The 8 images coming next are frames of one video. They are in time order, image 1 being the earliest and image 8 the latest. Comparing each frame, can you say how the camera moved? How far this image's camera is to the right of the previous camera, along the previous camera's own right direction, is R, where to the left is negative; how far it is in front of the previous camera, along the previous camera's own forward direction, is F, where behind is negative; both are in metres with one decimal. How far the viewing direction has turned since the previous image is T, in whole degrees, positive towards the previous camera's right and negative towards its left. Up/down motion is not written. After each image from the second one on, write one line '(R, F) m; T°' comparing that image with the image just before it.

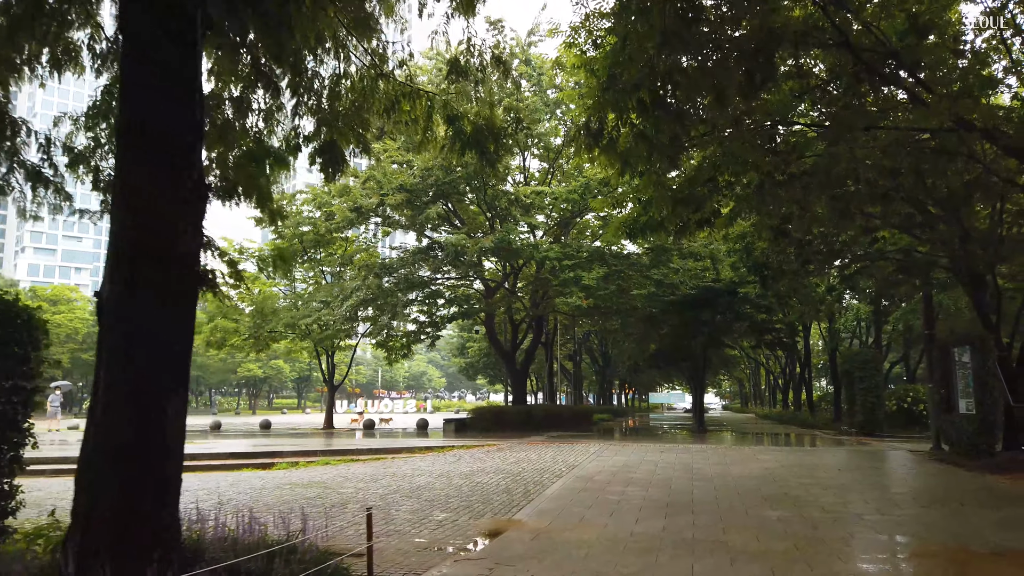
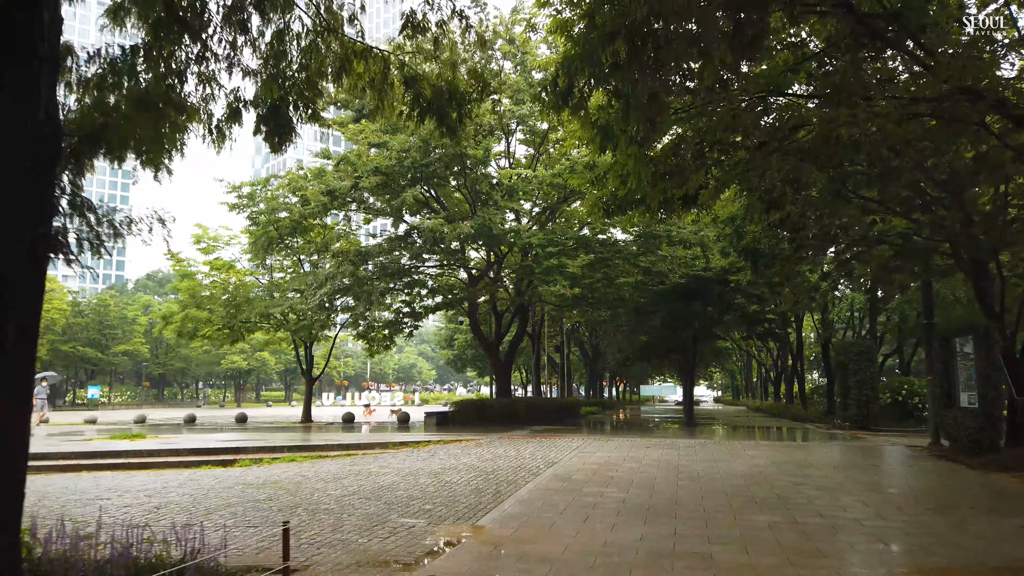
(+0.3, +0.9) m; +1°
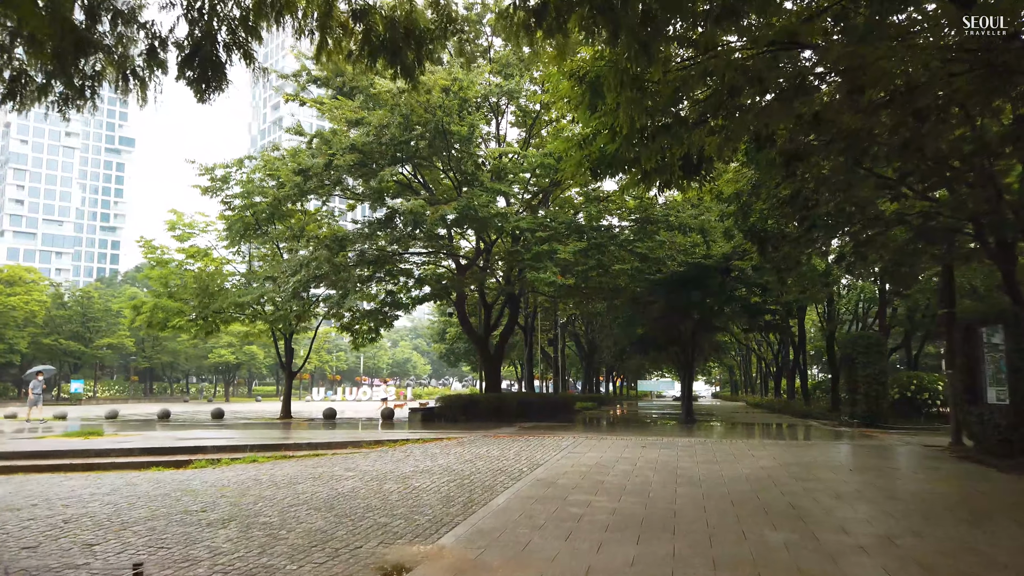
(+0.3, +1.3) m; 0°
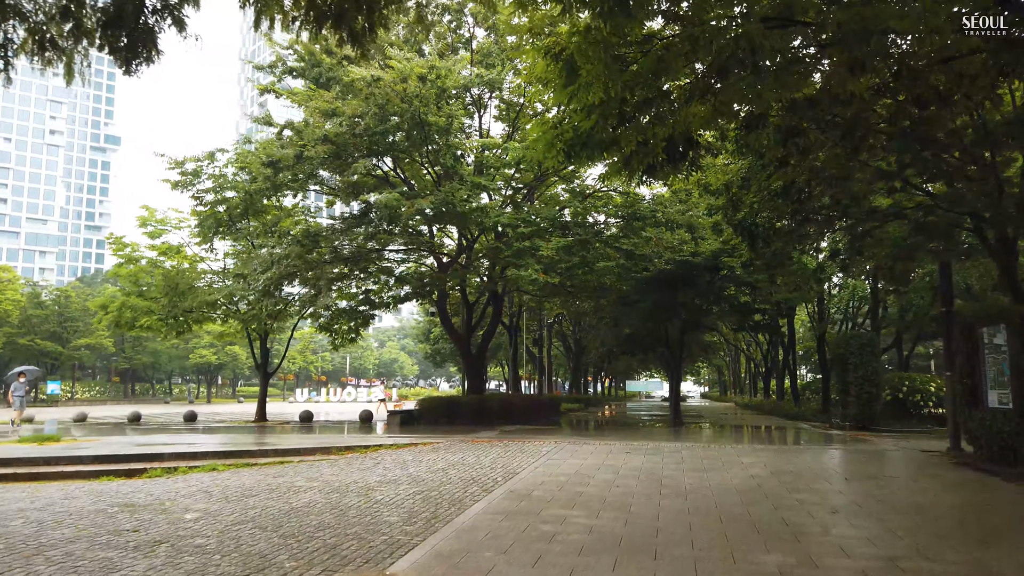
(+0.2, +0.8) m; +1°
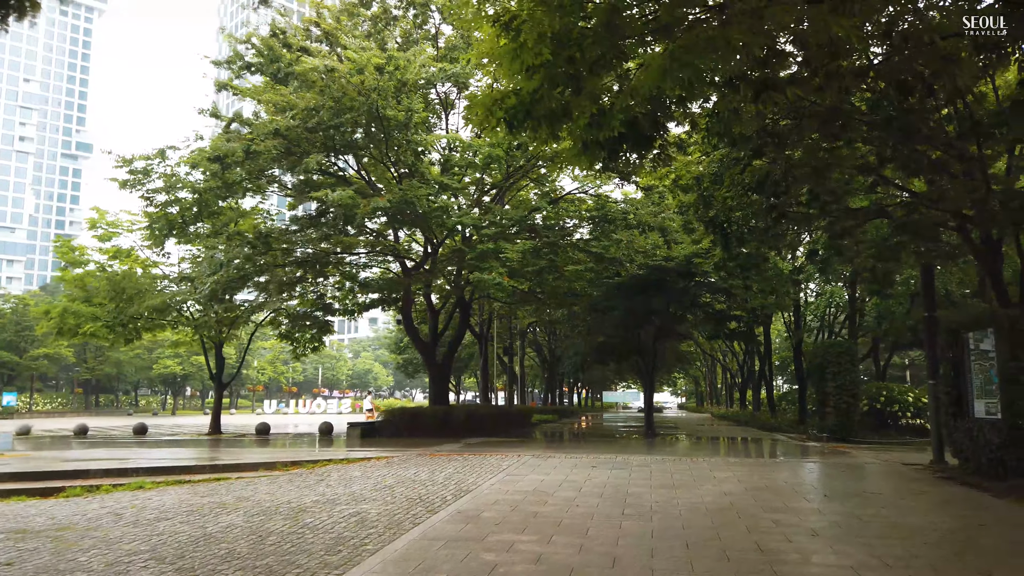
(+0.4, +0.9) m; +2°
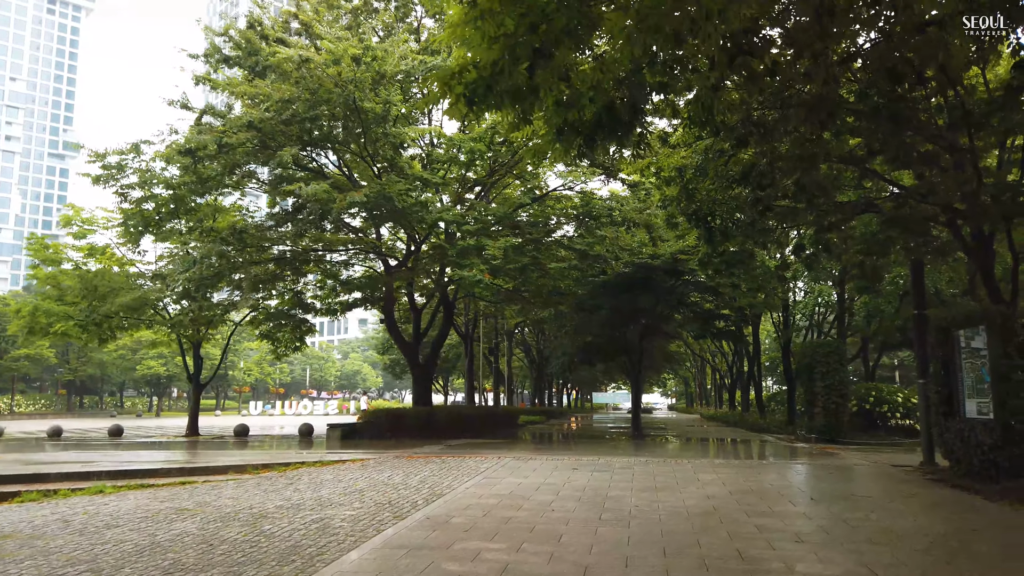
(+0.2, +0.4) m; +1°
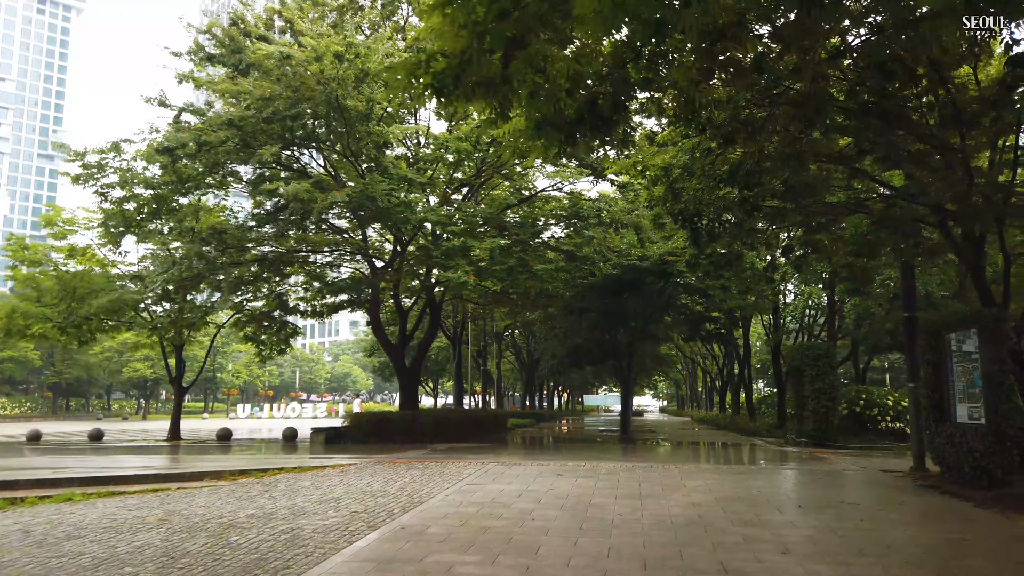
(+0.2, +0.3) m; +1°
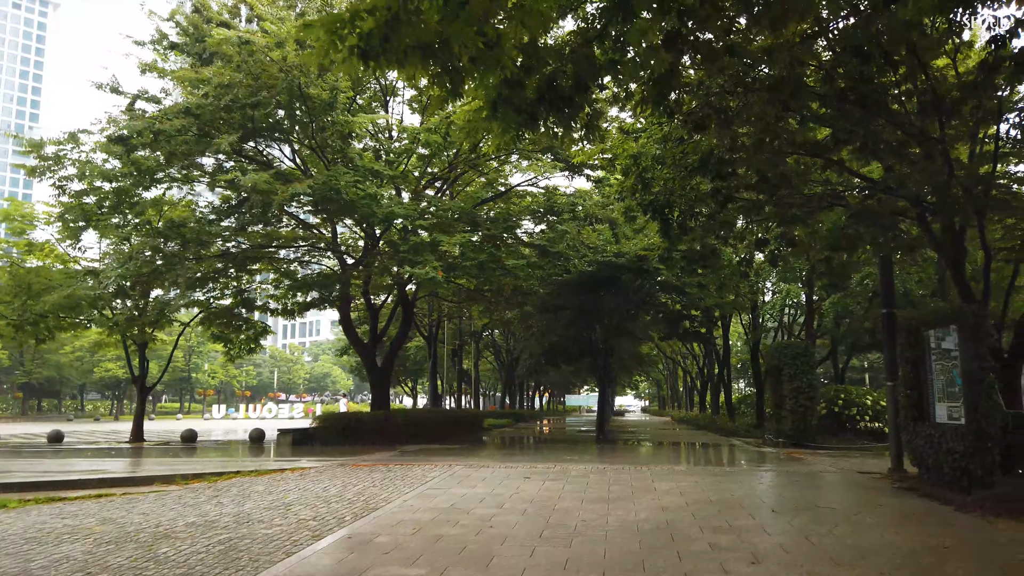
(+0.3, +0.5) m; +1°
